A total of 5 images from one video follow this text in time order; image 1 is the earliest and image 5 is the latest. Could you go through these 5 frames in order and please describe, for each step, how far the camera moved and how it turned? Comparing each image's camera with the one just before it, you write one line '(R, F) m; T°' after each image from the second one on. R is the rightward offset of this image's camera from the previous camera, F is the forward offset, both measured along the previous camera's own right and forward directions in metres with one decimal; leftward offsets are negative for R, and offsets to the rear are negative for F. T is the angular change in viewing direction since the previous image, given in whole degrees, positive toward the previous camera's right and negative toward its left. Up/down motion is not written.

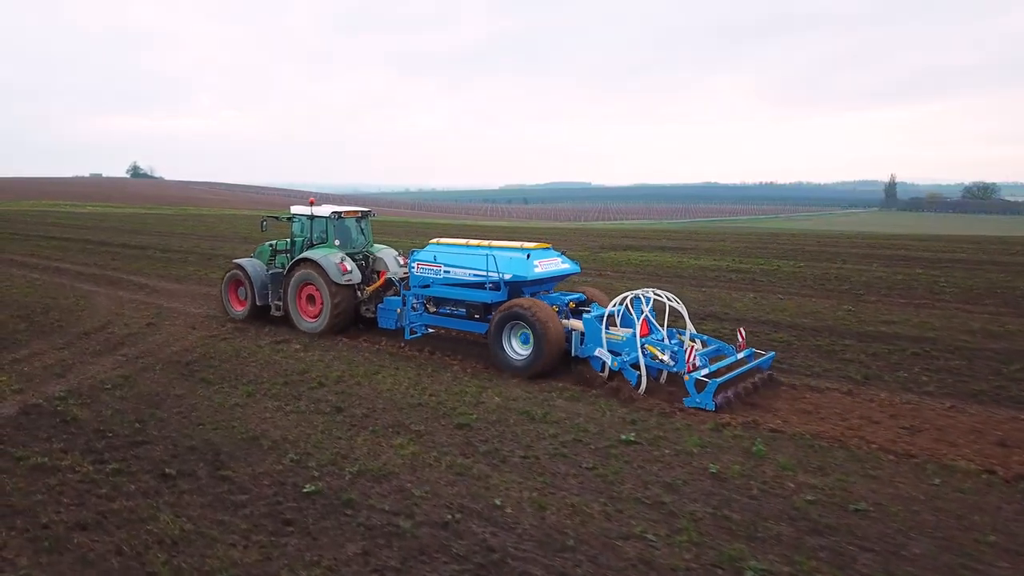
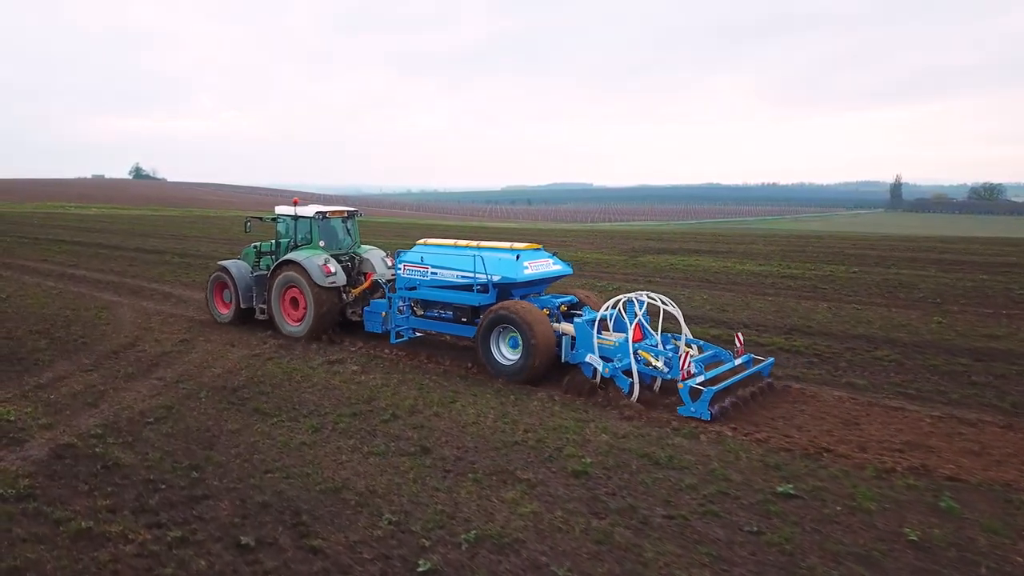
(-1.2, +0.9) m; 0°
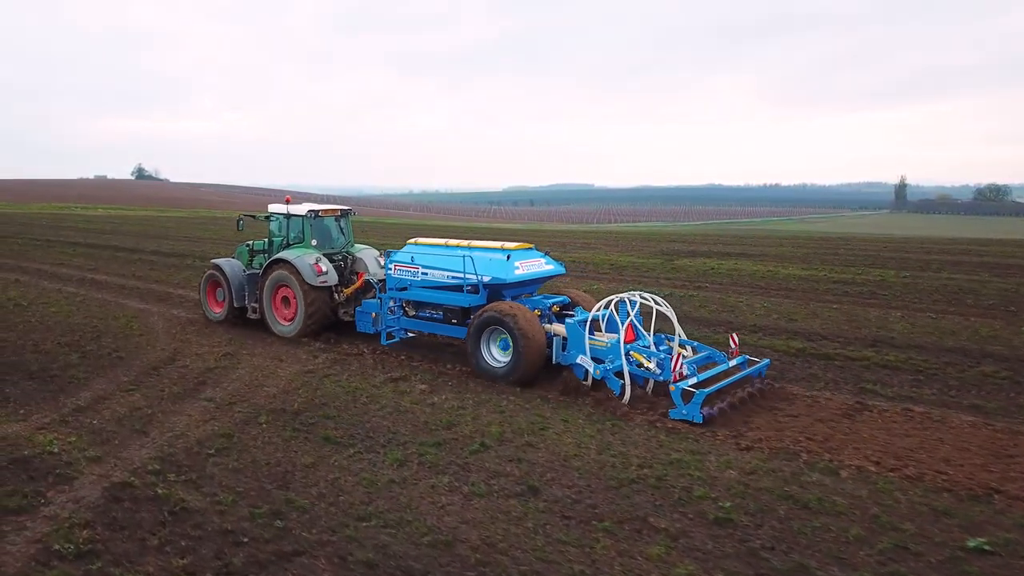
(-1.1, +0.7) m; 0°
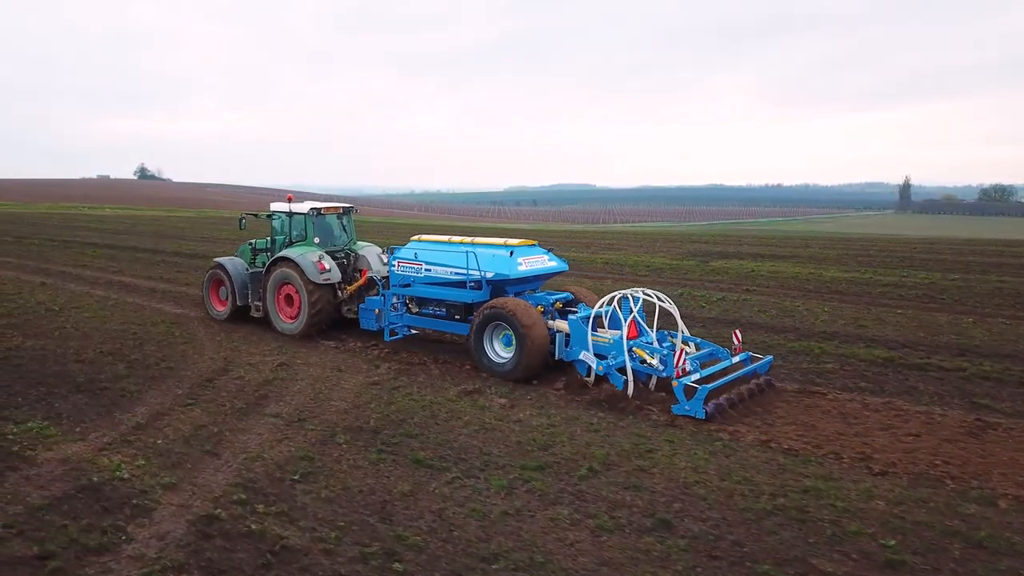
(-1.1, +0.5) m; 0°
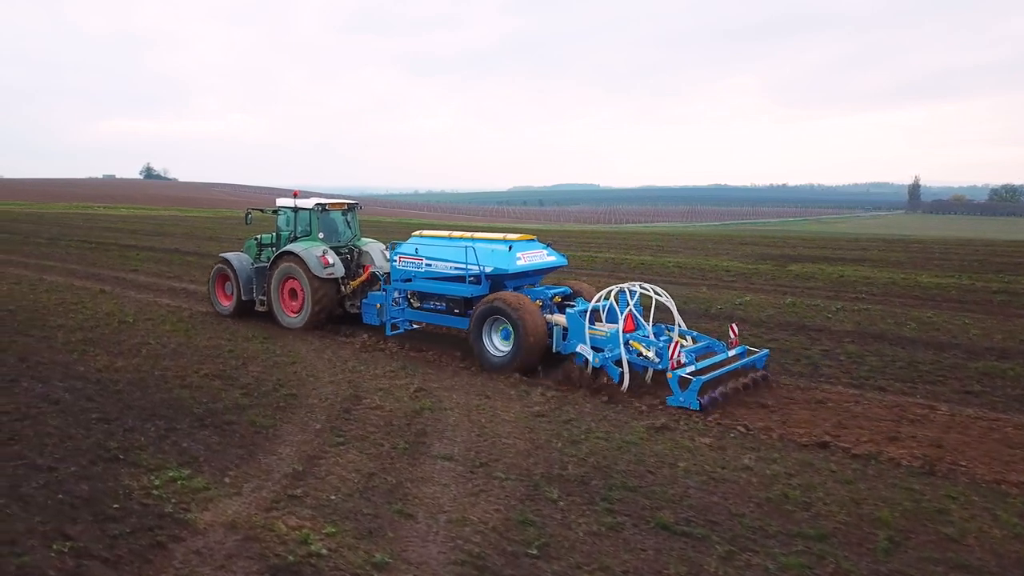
(-2.2, +1.0) m; 0°
